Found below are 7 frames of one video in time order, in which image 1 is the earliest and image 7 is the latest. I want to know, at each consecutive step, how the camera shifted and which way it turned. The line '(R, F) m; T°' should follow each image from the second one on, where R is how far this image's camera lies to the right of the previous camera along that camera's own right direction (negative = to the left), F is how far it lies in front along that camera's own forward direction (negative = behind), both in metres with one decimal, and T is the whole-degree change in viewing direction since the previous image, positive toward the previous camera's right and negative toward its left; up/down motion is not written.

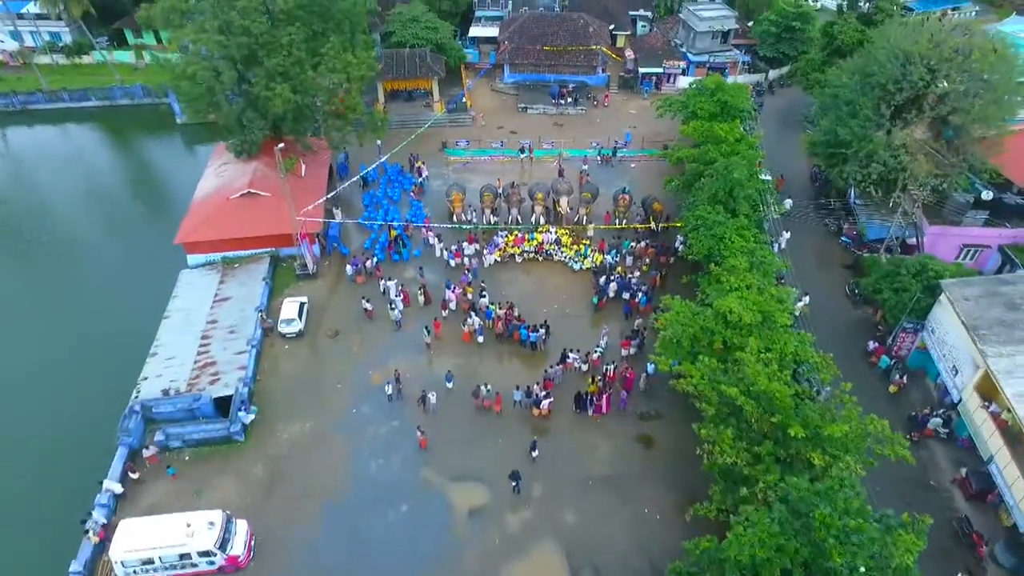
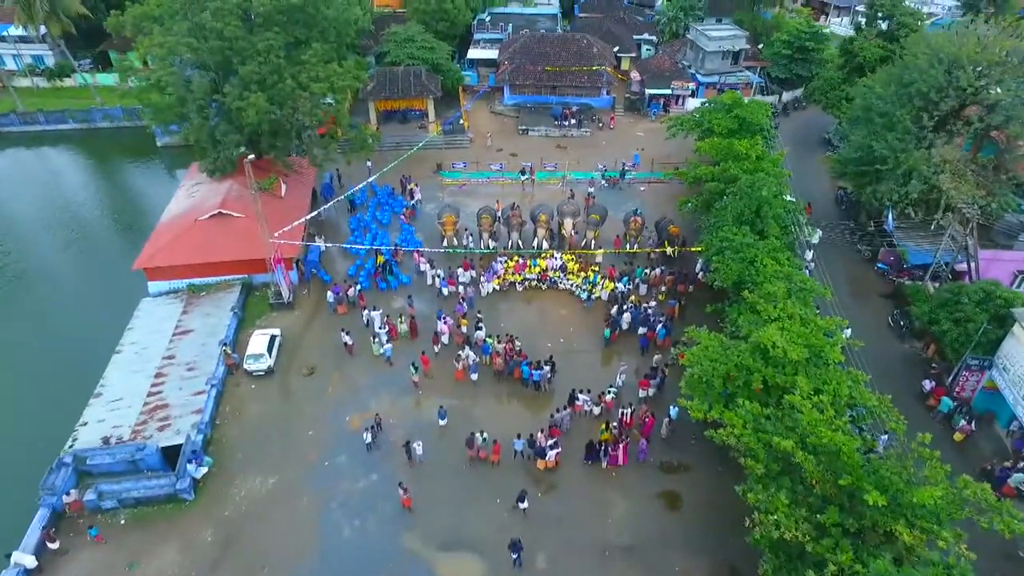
(0.0, +3.2) m; 0°
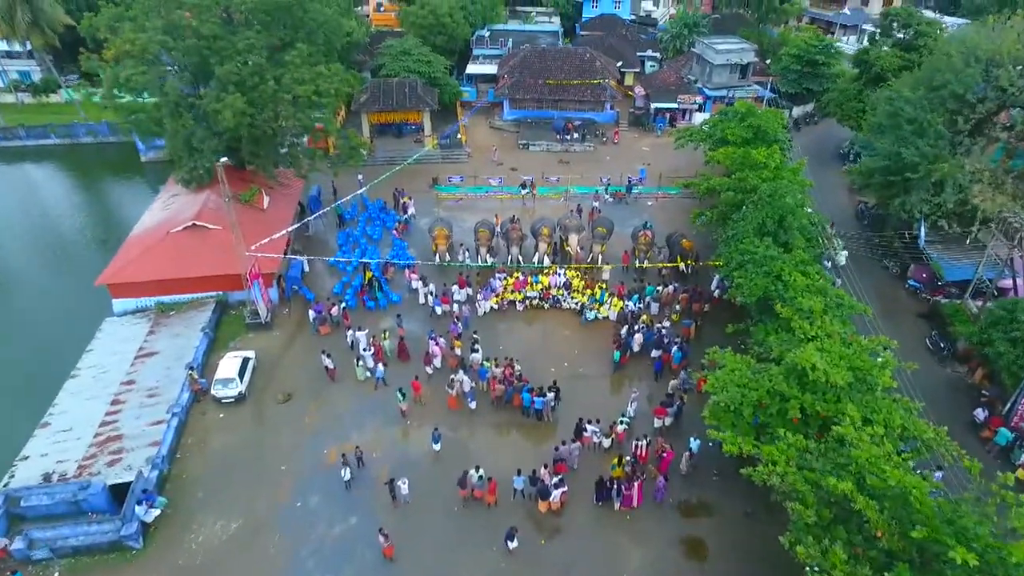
(0.0, +2.3) m; 0°
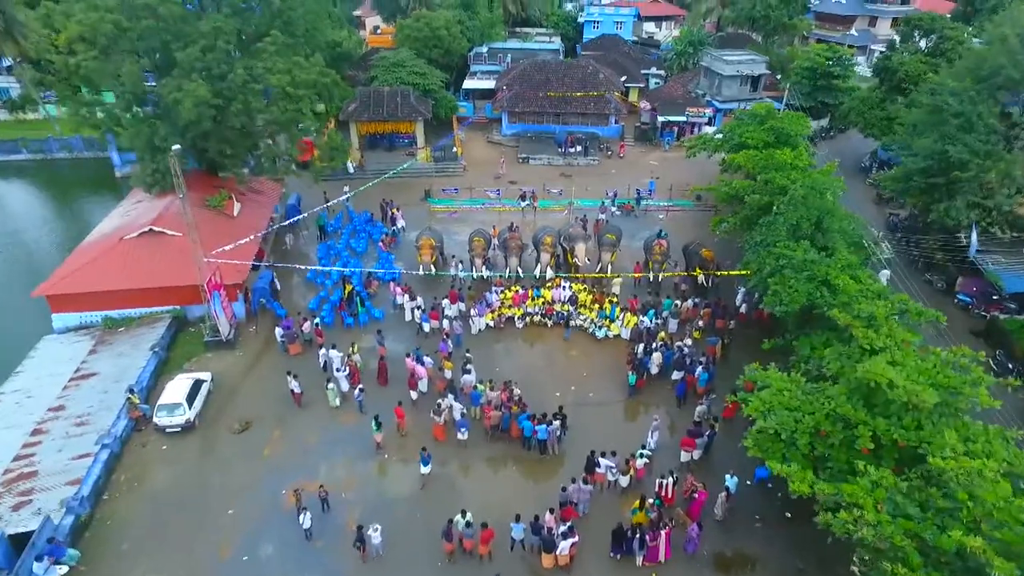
(0.0, +3.0) m; 0°
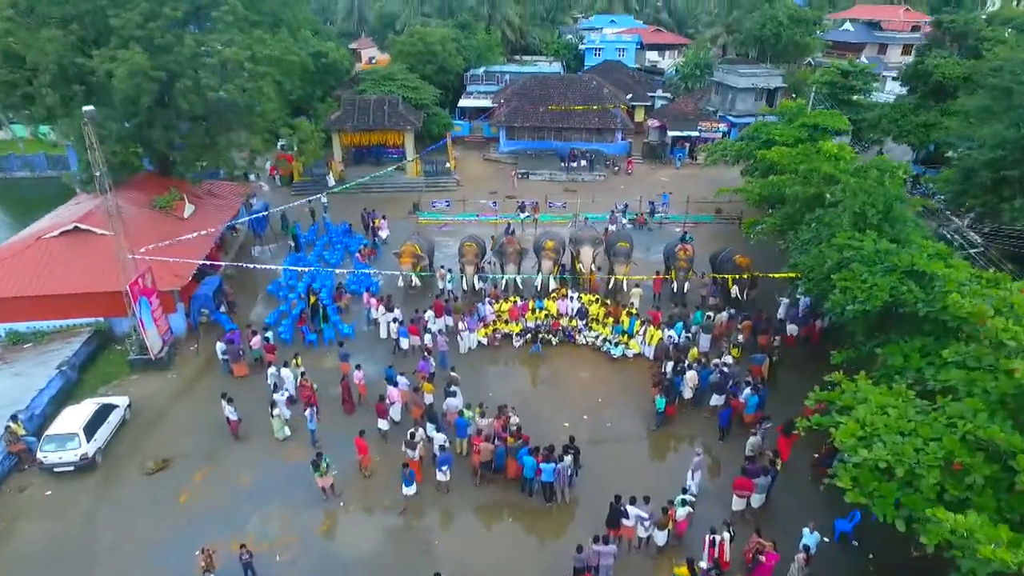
(+0.1, +3.8) m; 0°
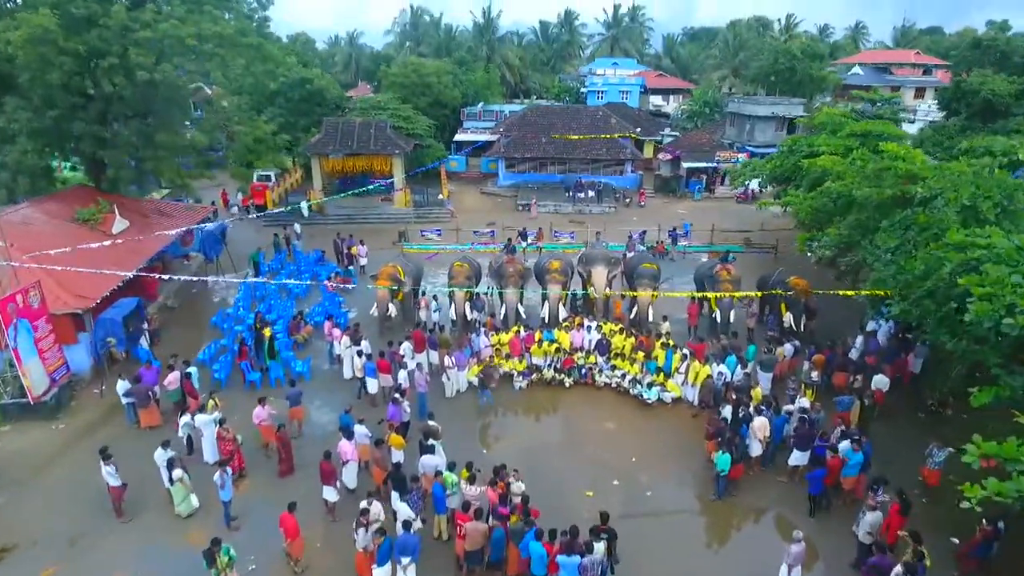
(0.0, +4.1) m; 0°
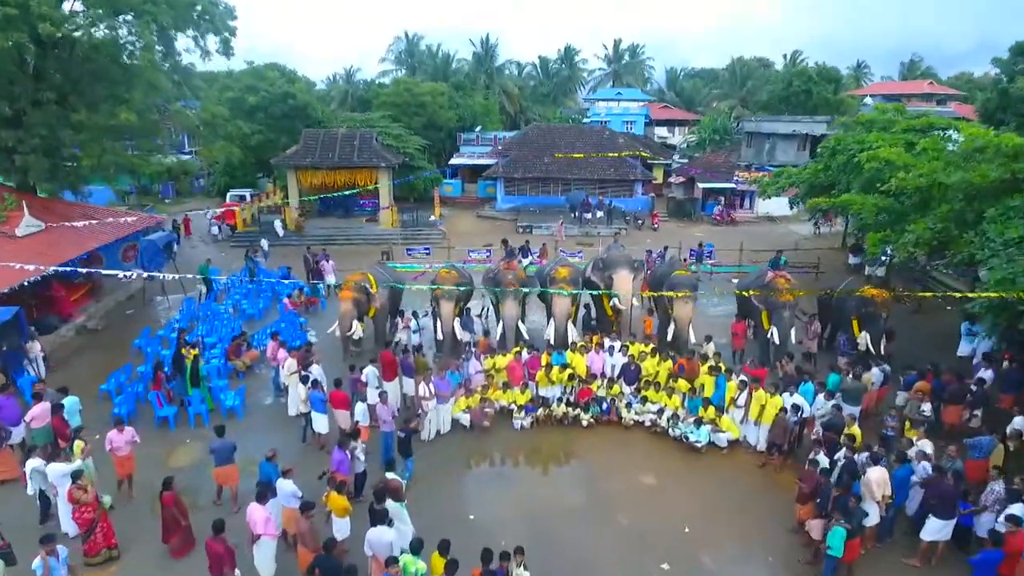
(0.0, +3.5) m; 0°
